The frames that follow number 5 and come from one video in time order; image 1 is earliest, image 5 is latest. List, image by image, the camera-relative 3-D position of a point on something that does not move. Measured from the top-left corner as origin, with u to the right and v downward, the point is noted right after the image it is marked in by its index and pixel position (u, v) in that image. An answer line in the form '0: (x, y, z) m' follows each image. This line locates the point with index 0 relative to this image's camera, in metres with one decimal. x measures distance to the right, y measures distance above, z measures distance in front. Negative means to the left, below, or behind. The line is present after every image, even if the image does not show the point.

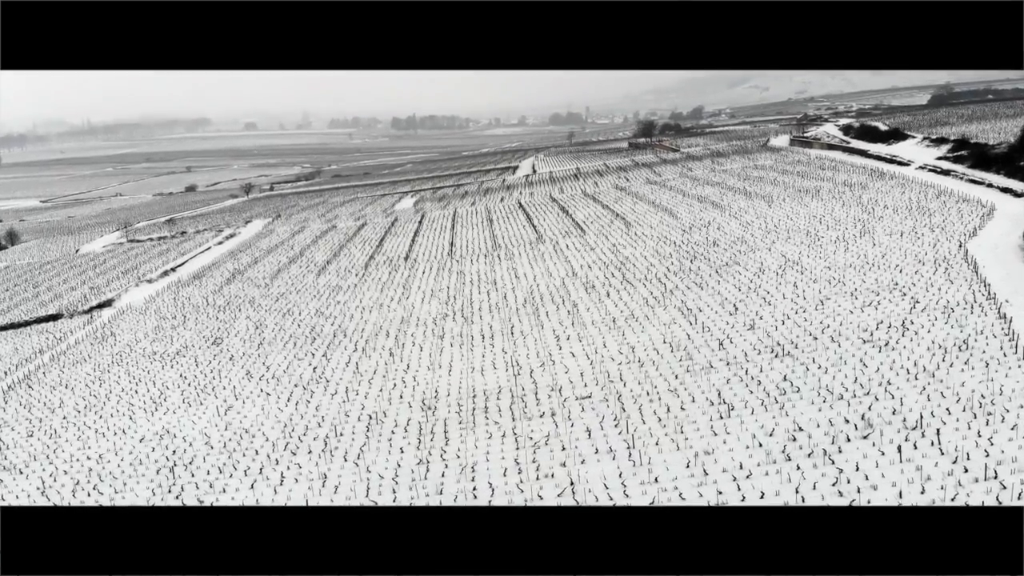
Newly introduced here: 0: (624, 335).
0: (+3.1, -1.3, +15.8) m
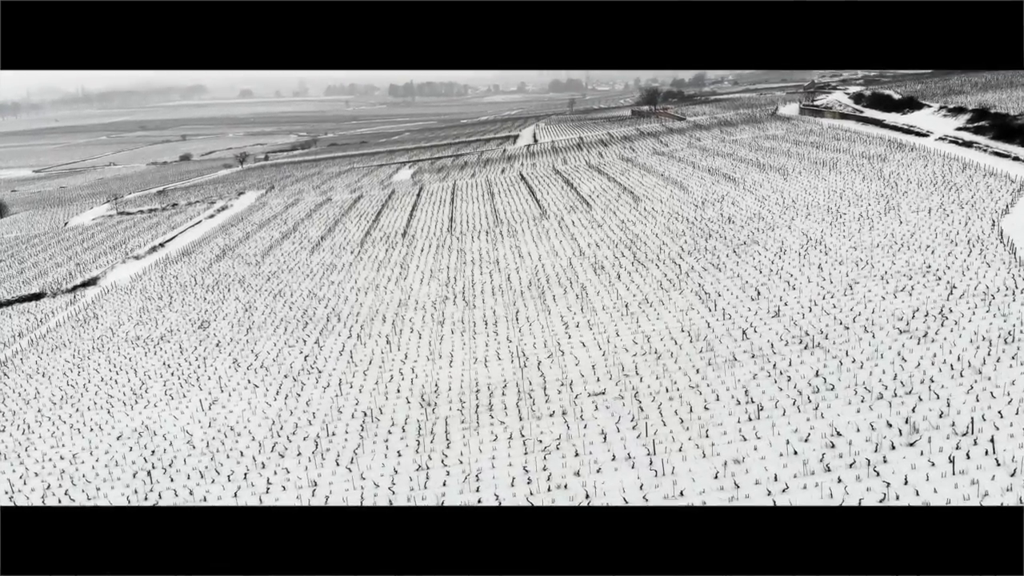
0: (+3.2, -0.9, +14.7) m
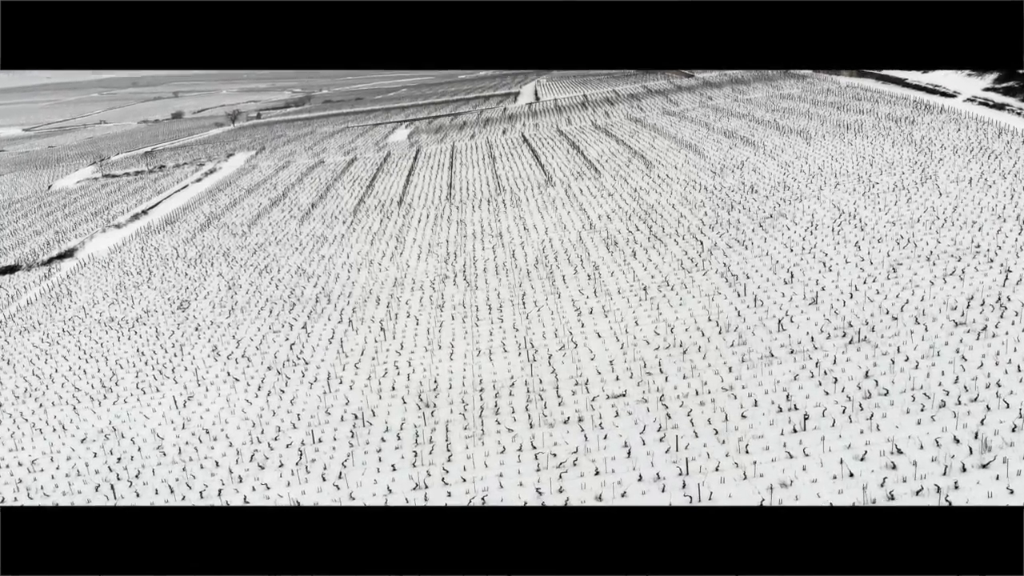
0: (+3.4, -0.5, +13.2) m
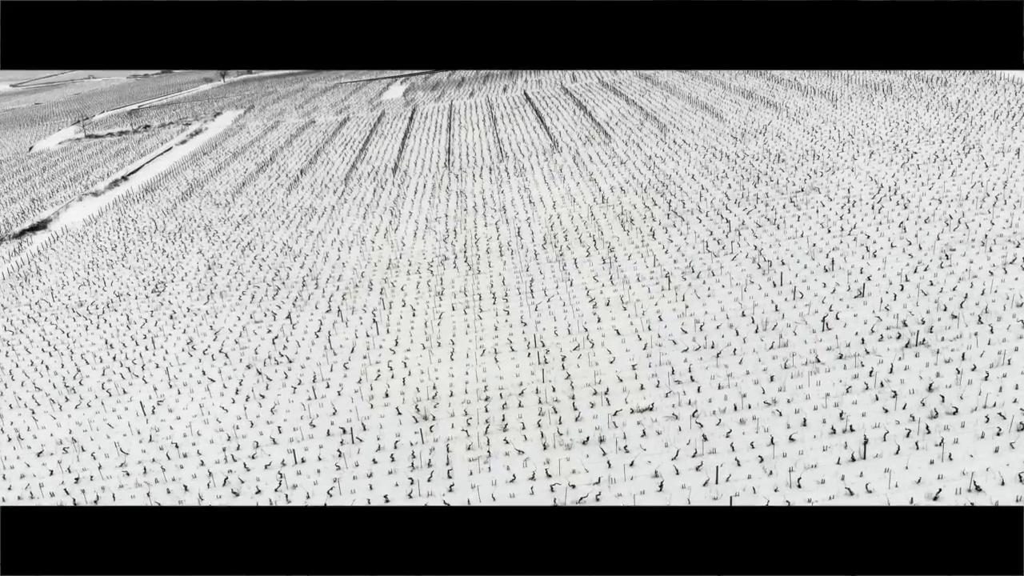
0: (+3.6, -0.3, +11.8) m
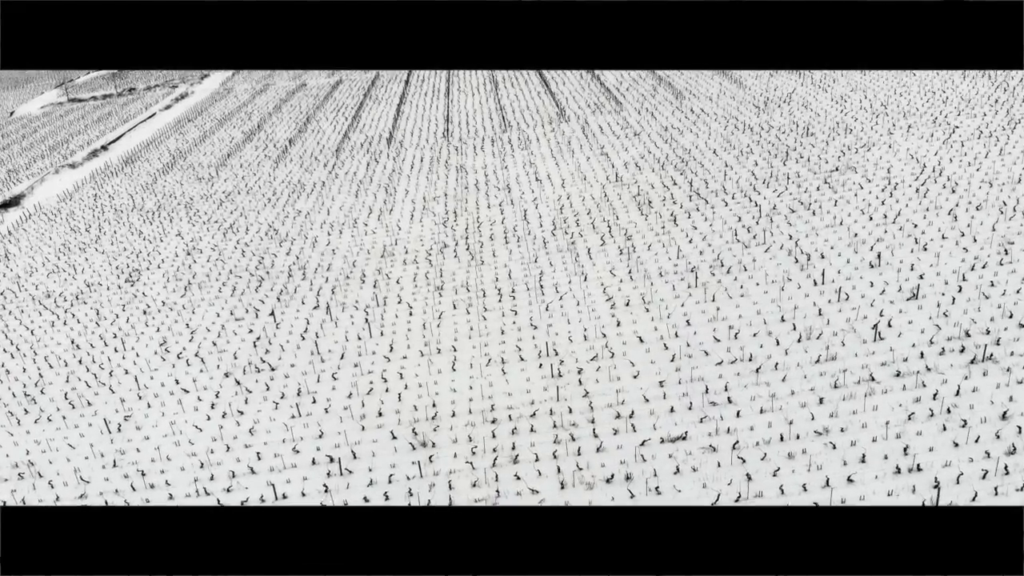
0: (+3.7, -0.3, +10.5) m
